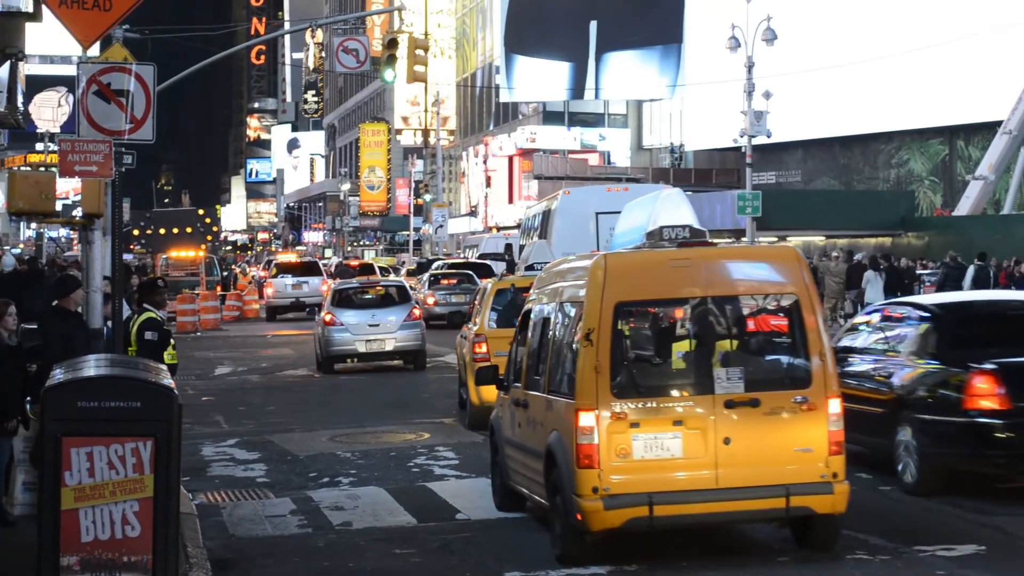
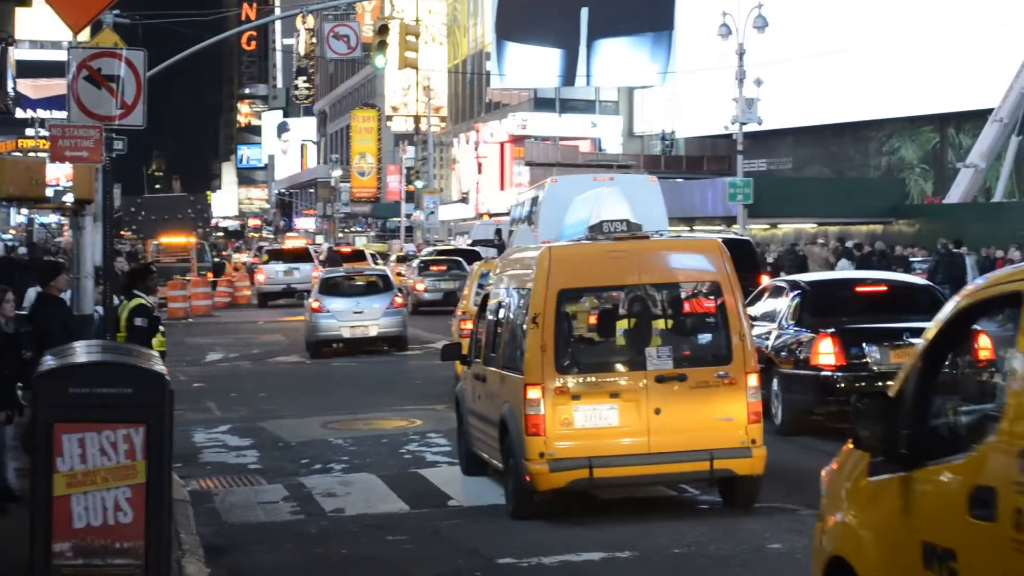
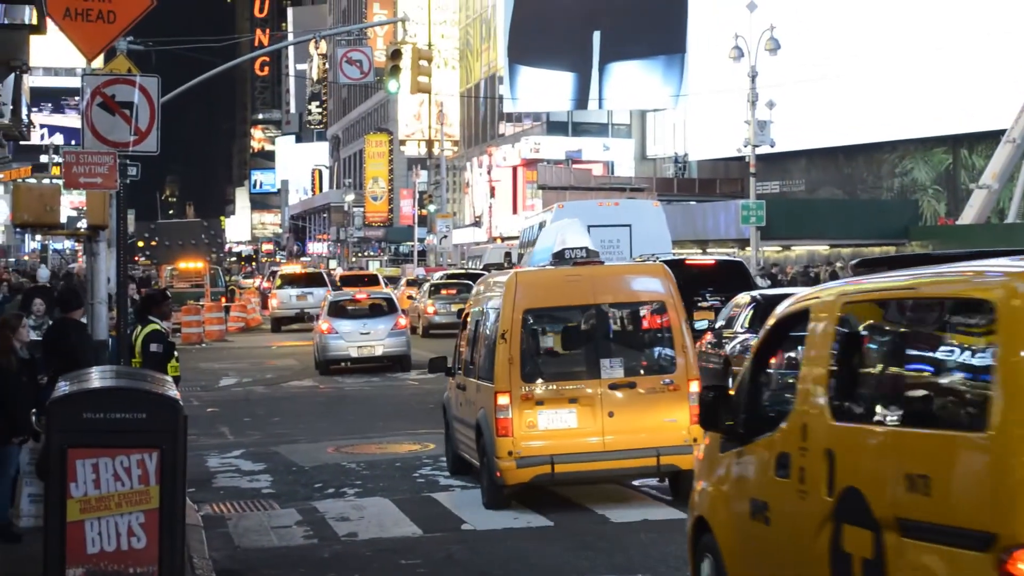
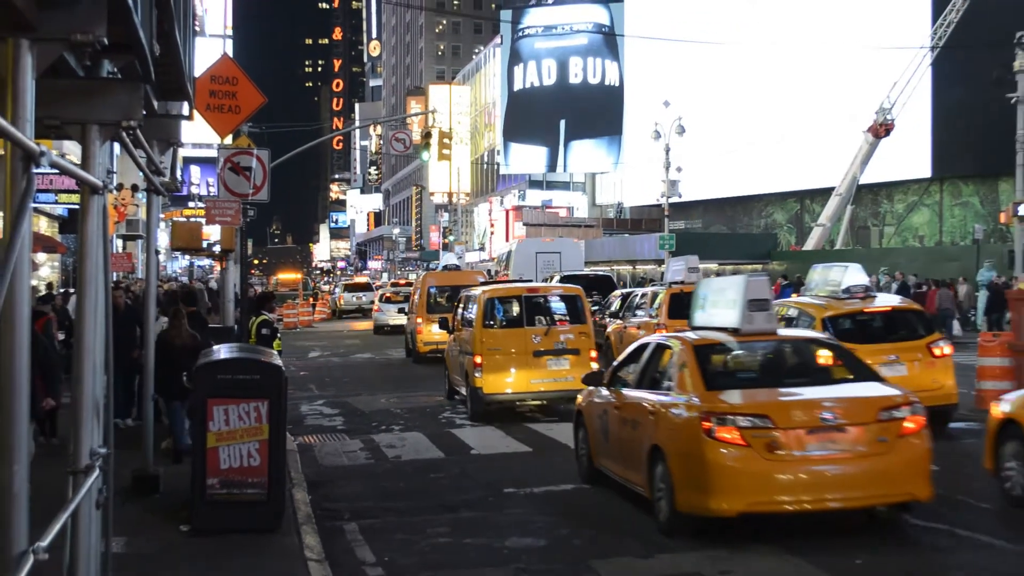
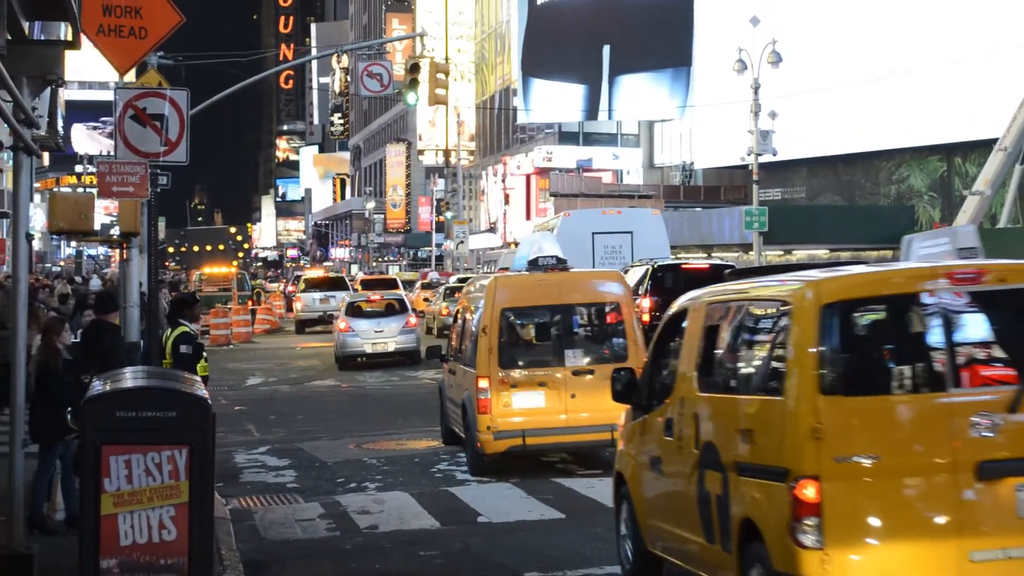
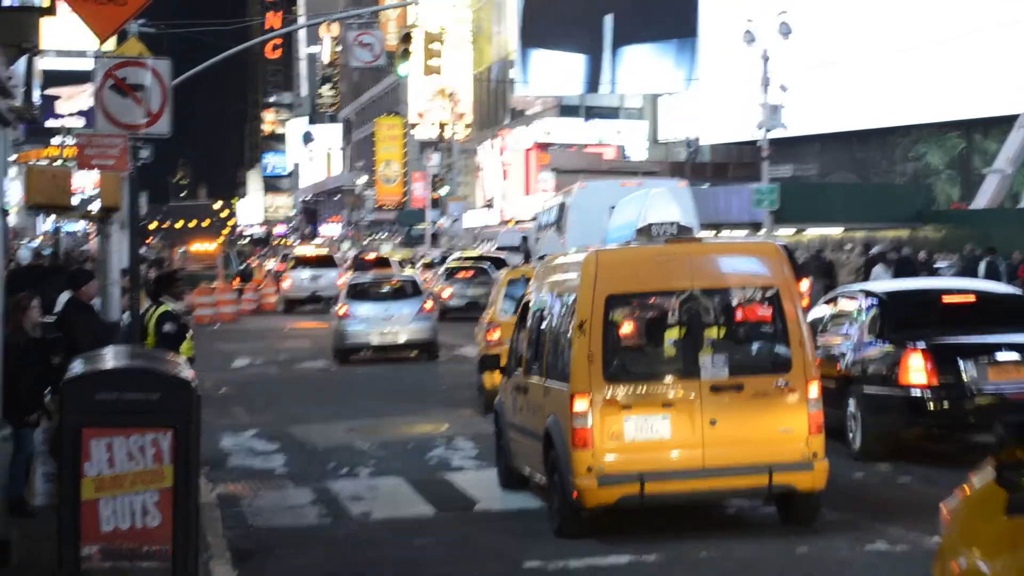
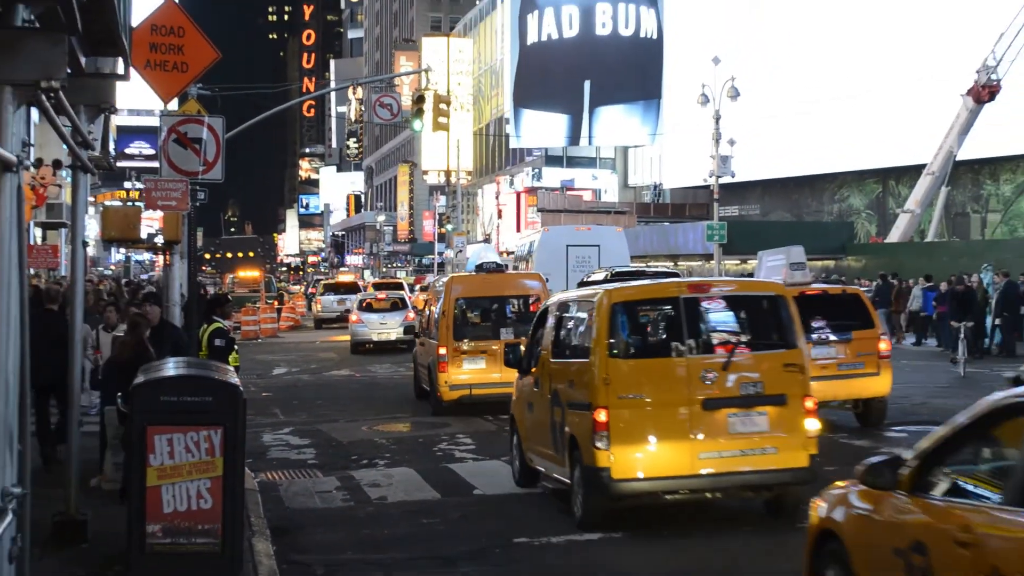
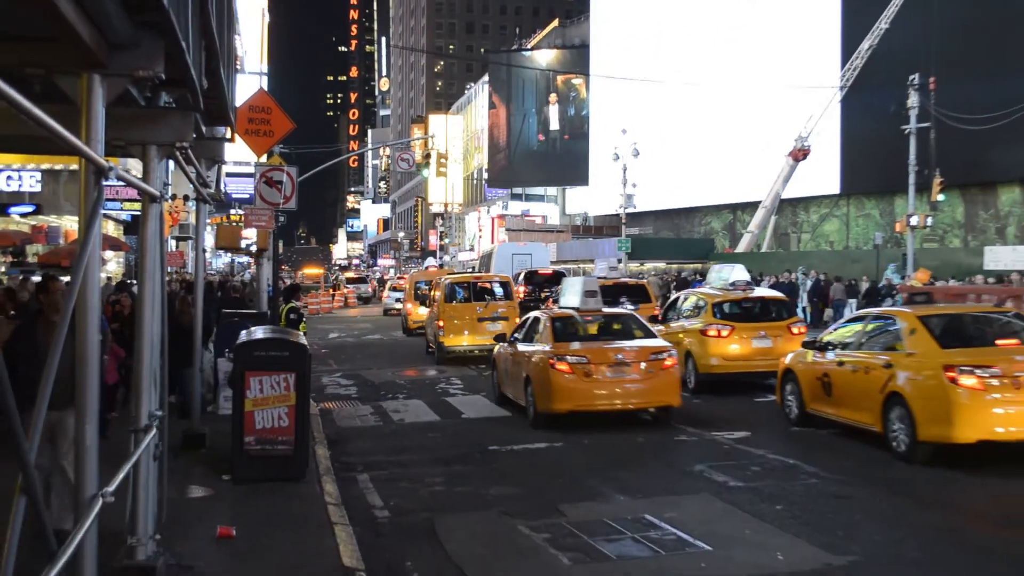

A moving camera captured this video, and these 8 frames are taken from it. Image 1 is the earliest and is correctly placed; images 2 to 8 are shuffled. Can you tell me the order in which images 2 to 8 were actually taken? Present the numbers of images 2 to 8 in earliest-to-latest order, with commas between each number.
6, 2, 3, 5, 7, 4, 8
